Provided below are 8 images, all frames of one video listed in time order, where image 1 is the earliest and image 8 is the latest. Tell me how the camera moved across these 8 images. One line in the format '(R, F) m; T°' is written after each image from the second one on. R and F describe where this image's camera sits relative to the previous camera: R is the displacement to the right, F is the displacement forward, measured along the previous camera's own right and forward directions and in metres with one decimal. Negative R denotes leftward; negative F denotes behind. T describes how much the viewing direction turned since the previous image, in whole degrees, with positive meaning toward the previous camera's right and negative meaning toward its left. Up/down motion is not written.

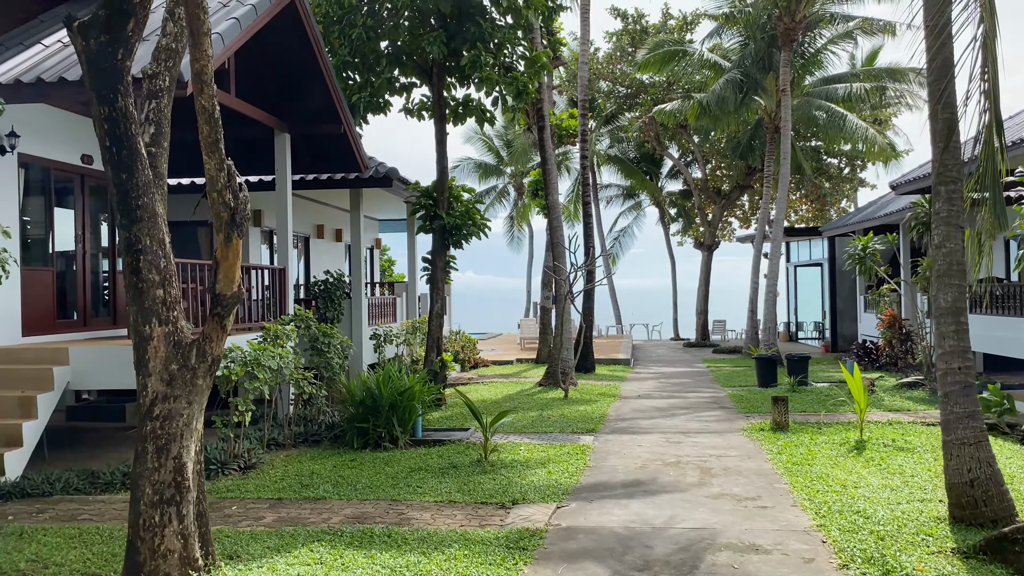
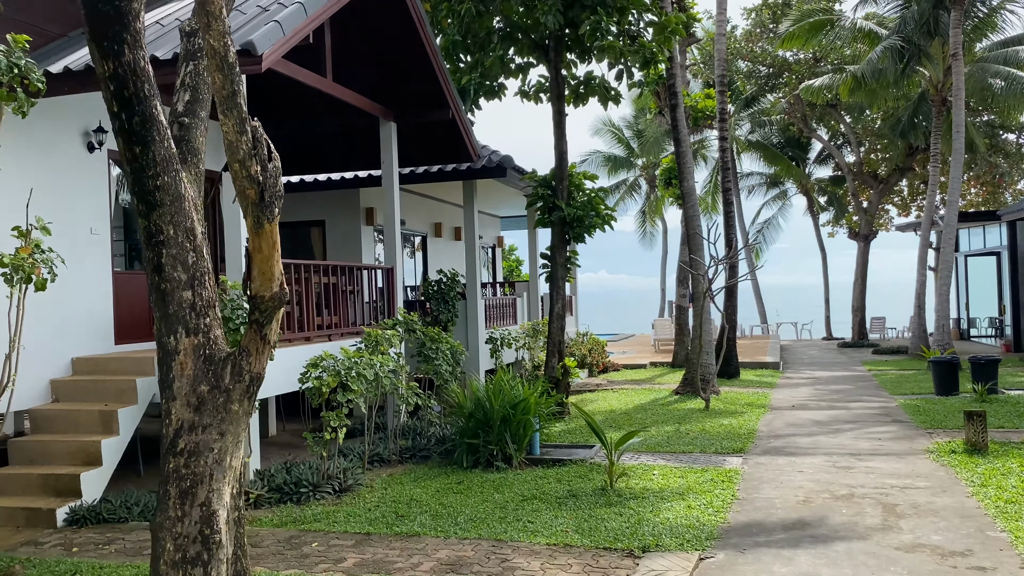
(+0.1, +1.2) m; -9°
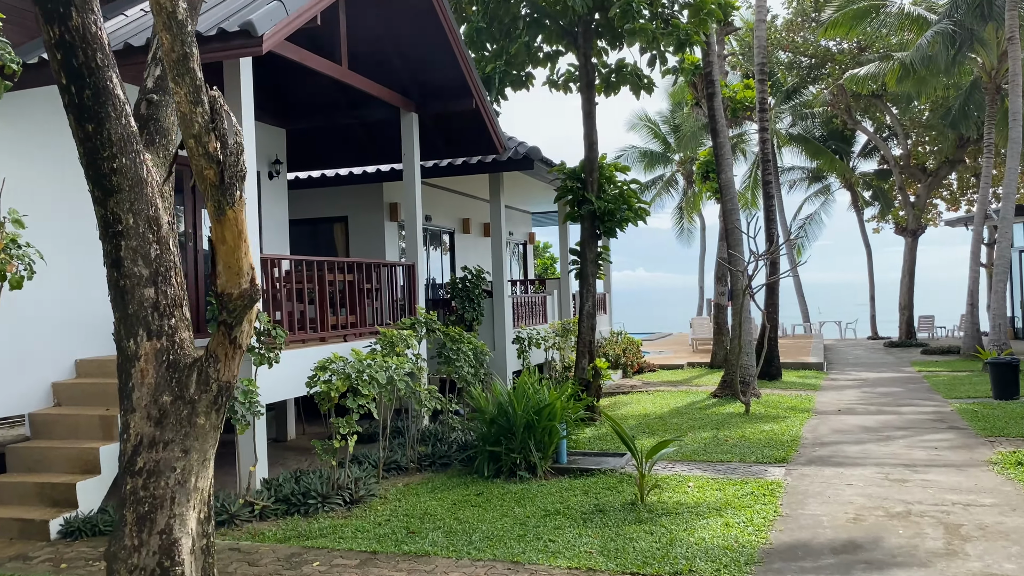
(+0.1, +0.5) m; -3°
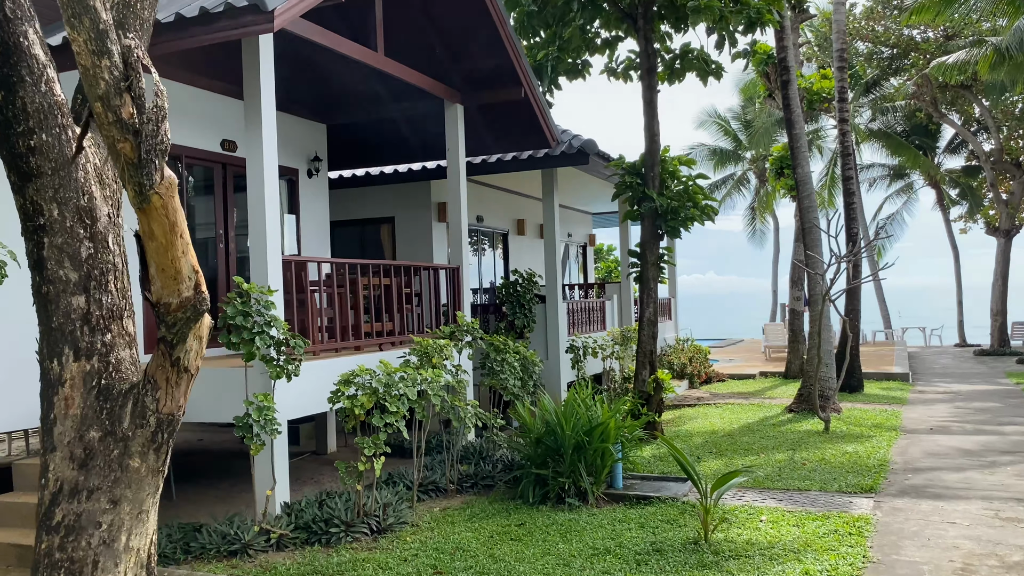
(+0.2, +0.8) m; -5°
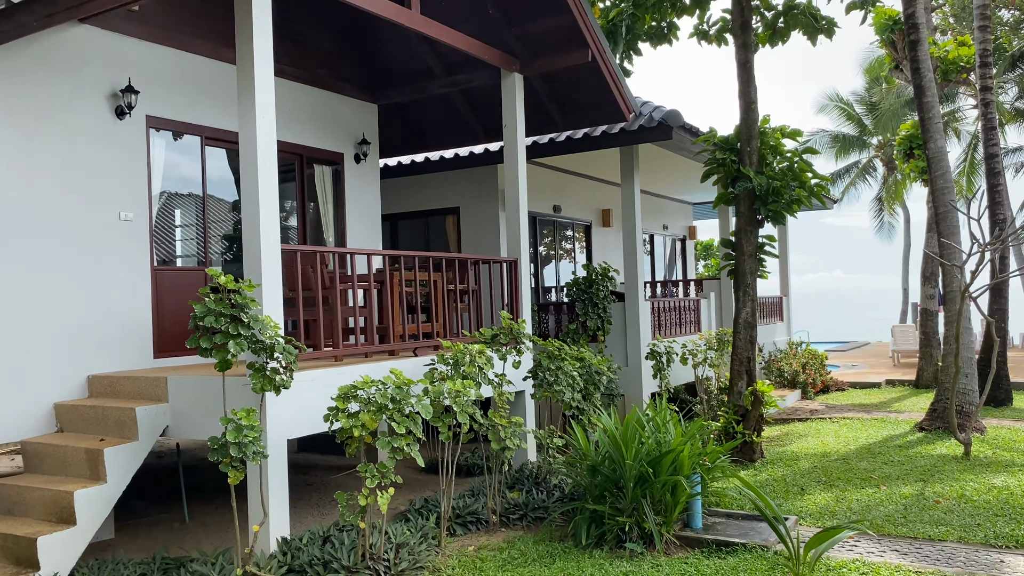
(+0.4, +1.2) m; -8°
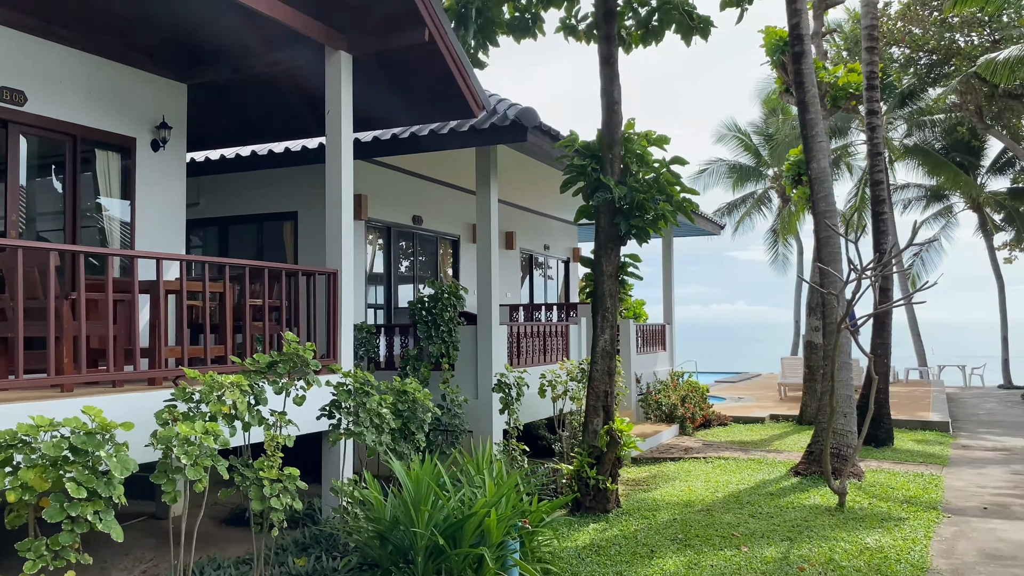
(+0.7, +1.1) m; +6°
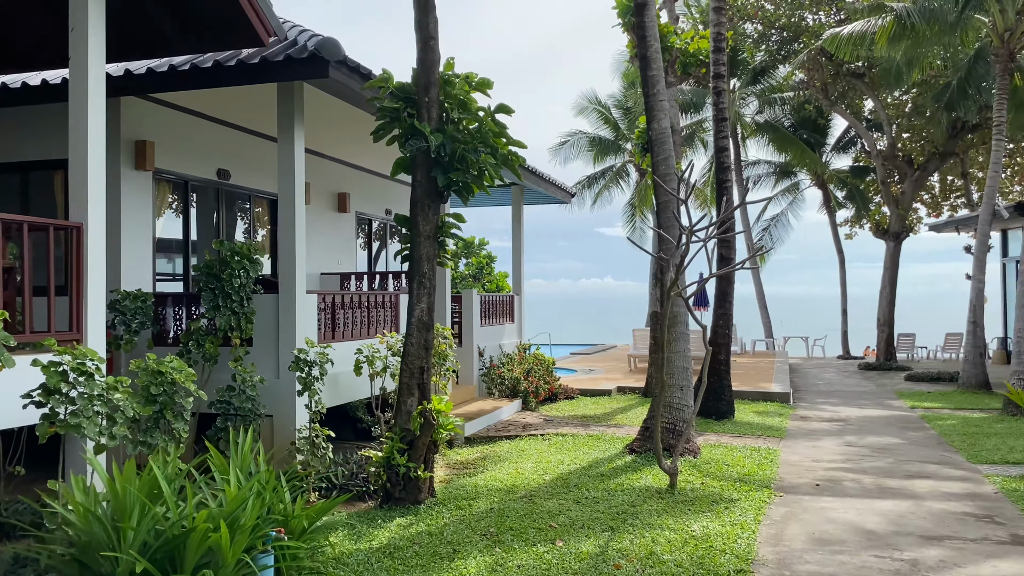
(+0.5, +0.8) m; +9°
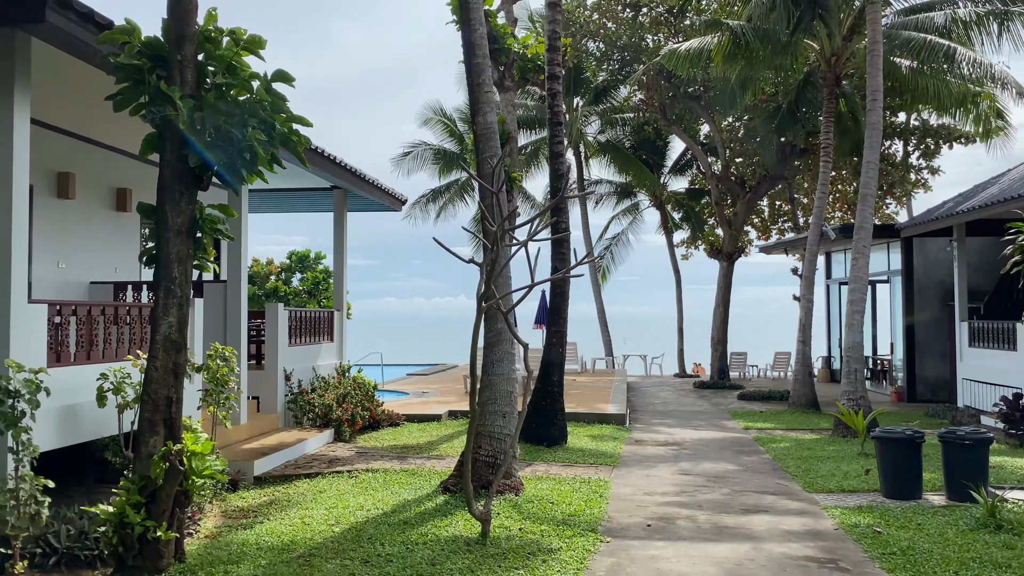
(+0.4, +1.1) m; +10°
